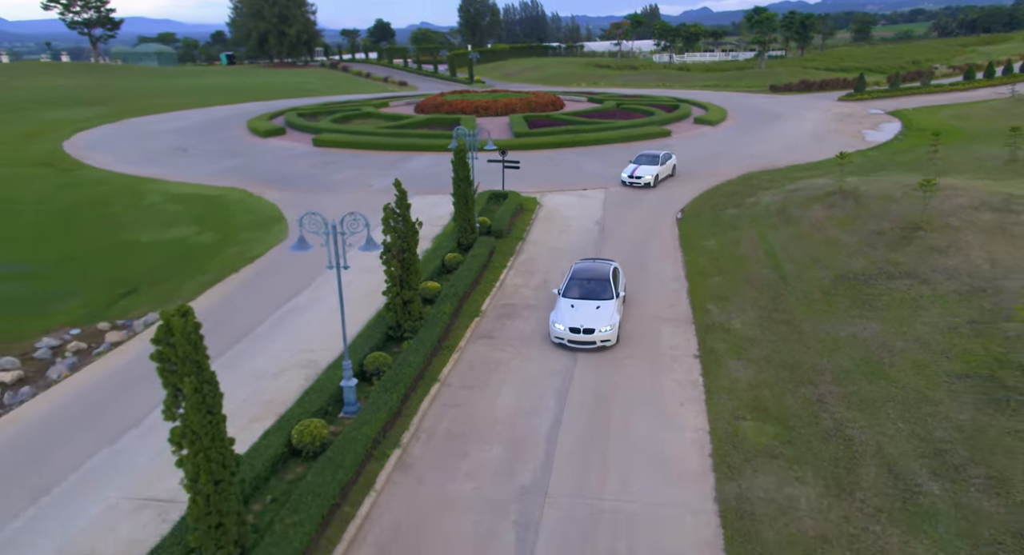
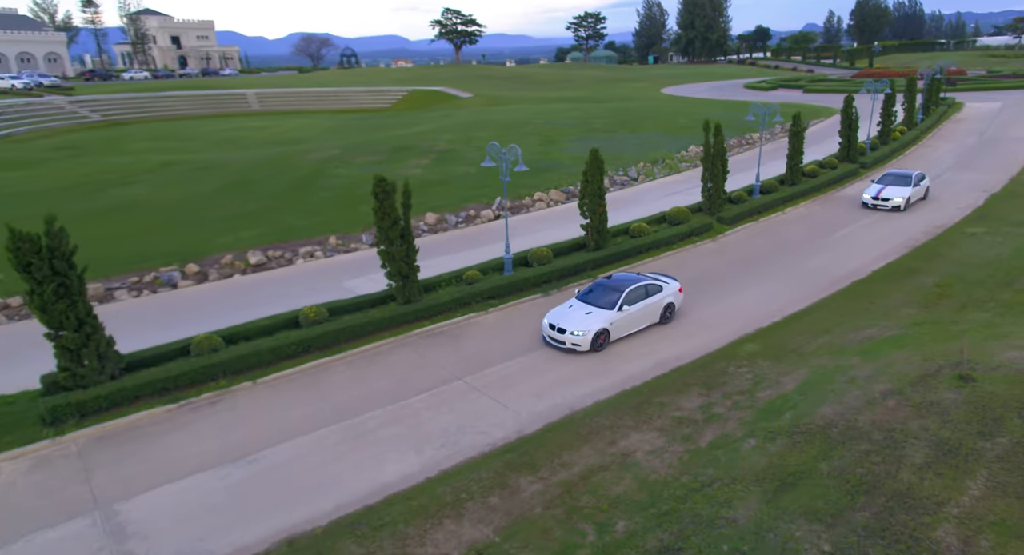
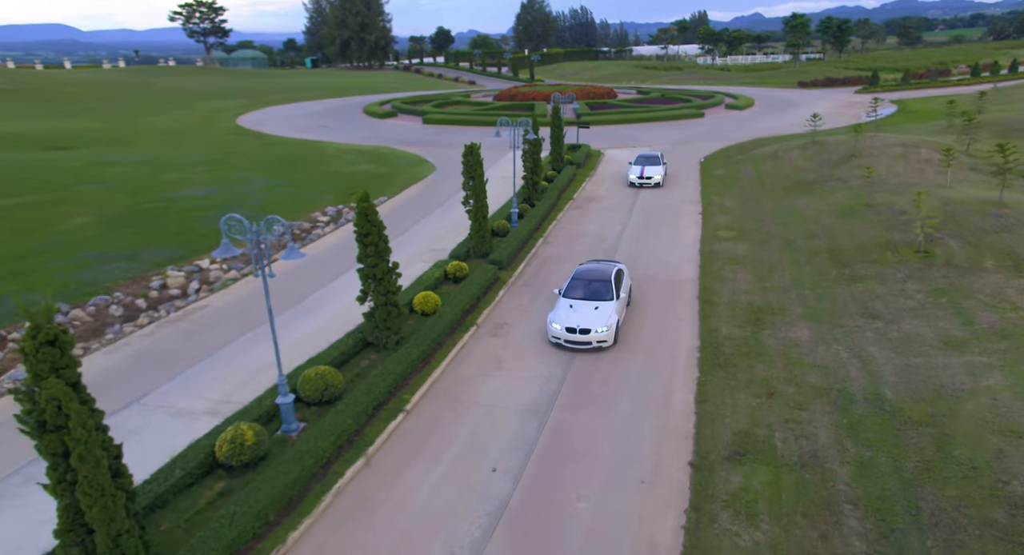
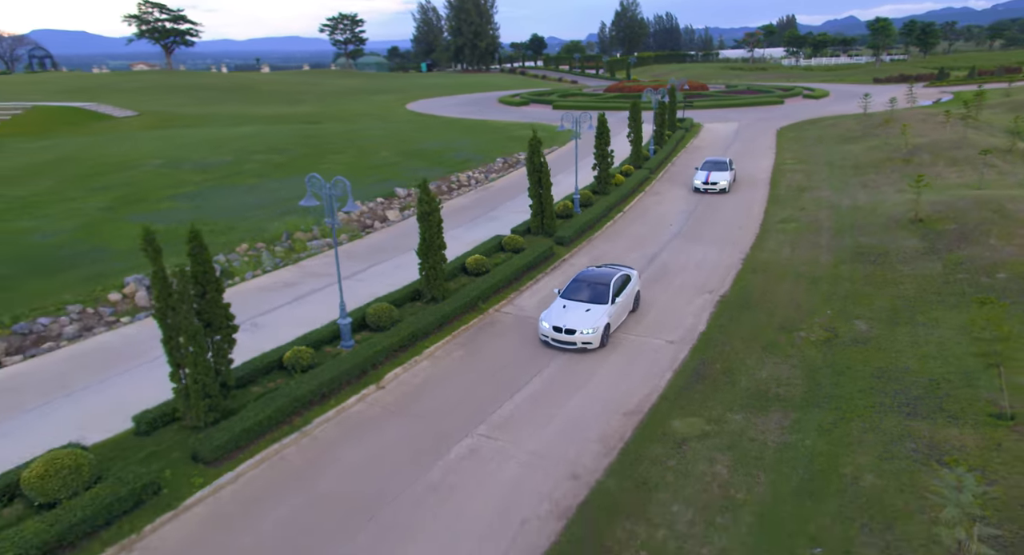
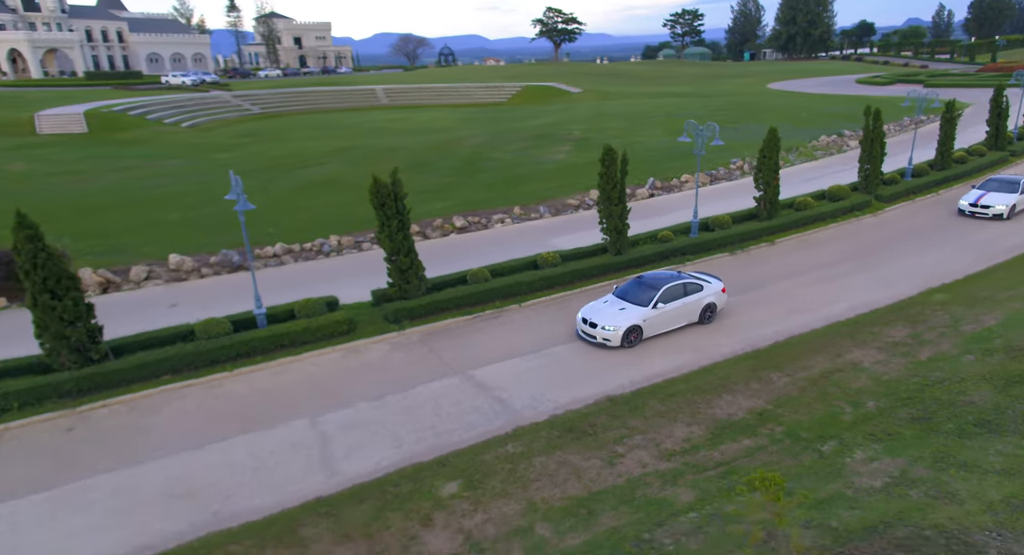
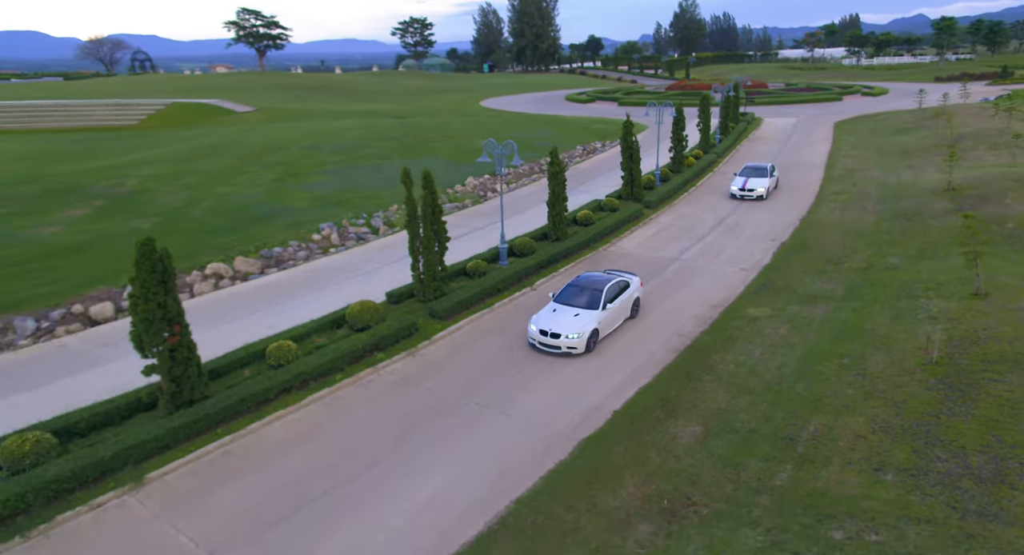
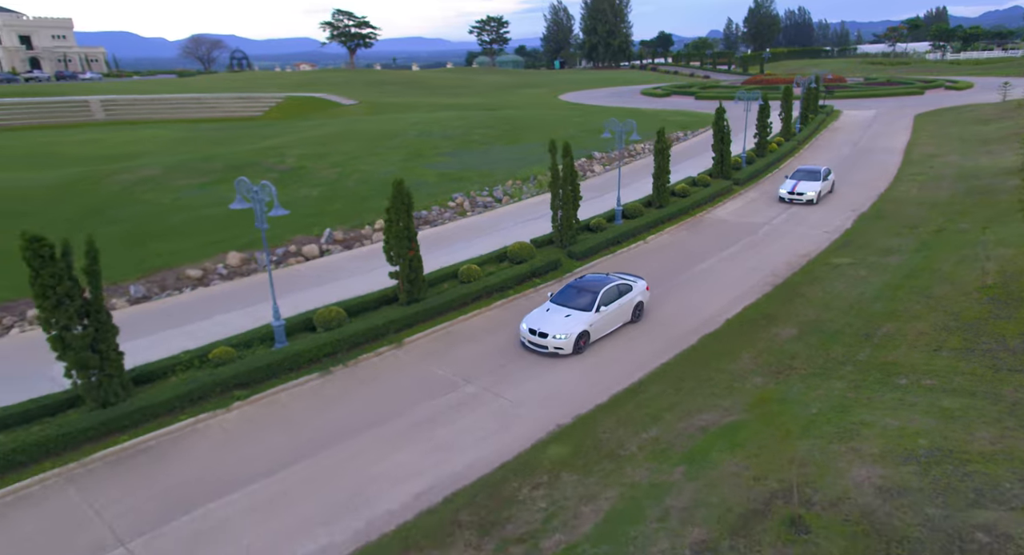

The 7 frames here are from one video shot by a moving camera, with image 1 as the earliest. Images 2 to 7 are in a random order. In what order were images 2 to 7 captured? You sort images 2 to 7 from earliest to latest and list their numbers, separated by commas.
3, 4, 6, 7, 2, 5
